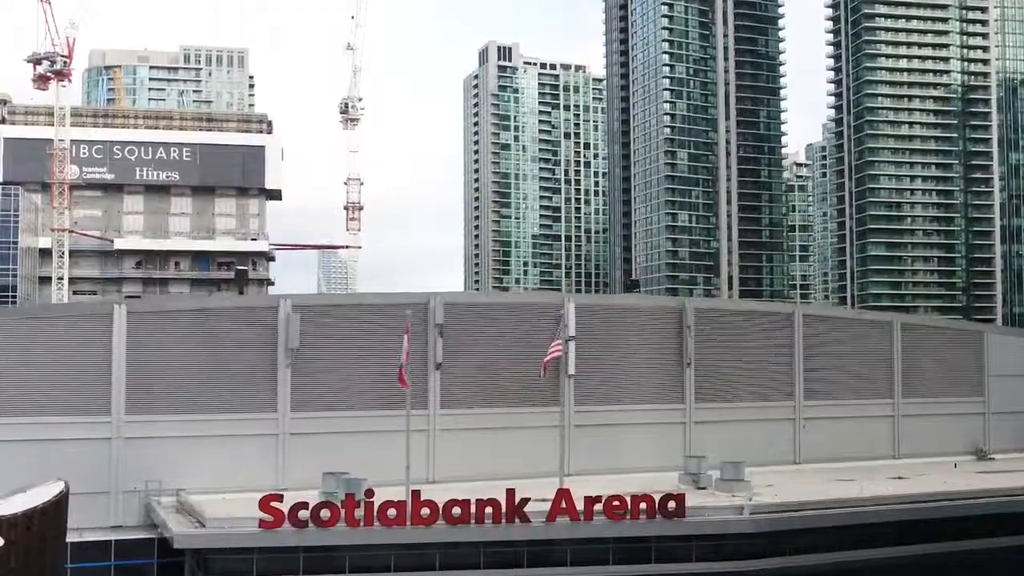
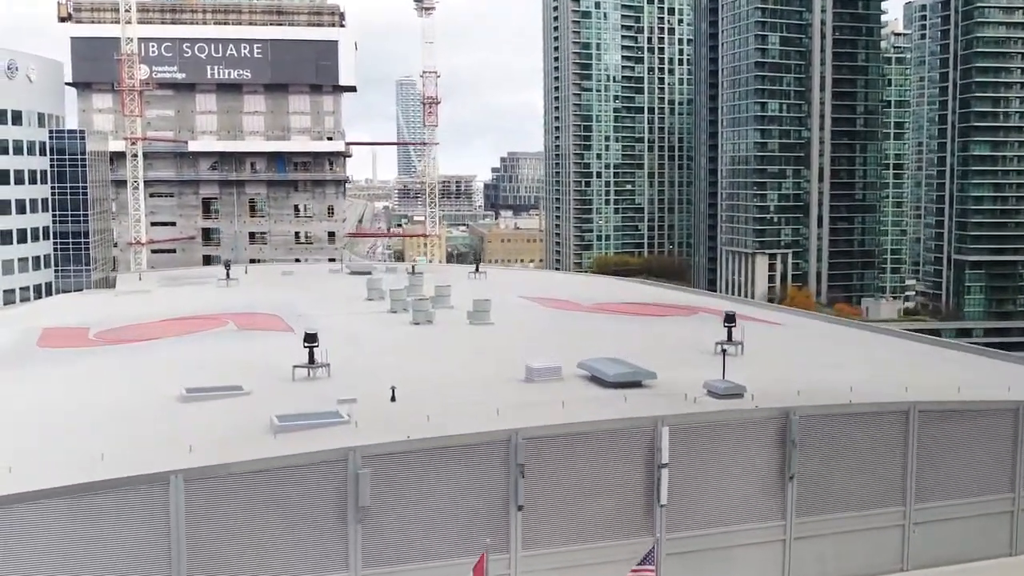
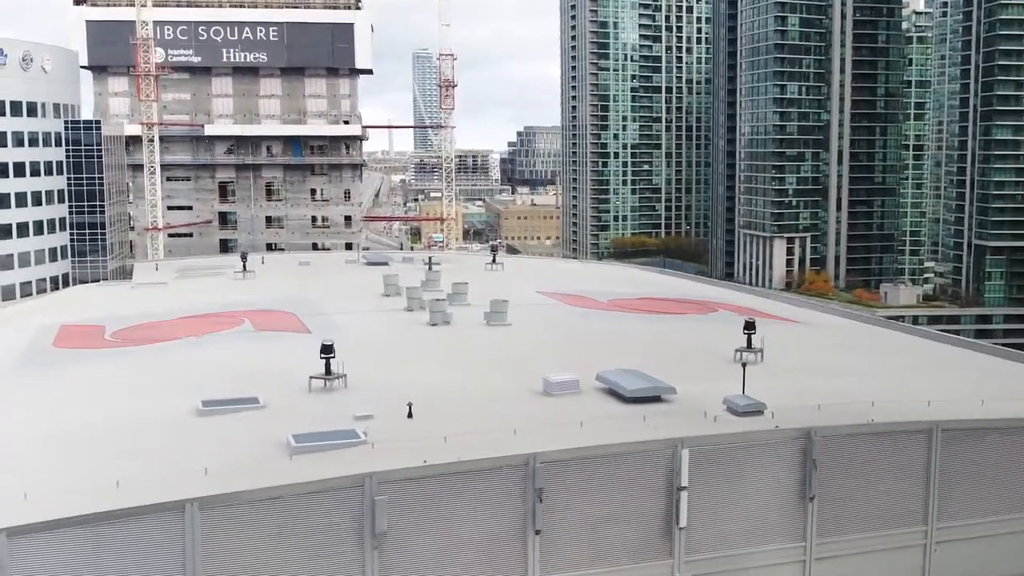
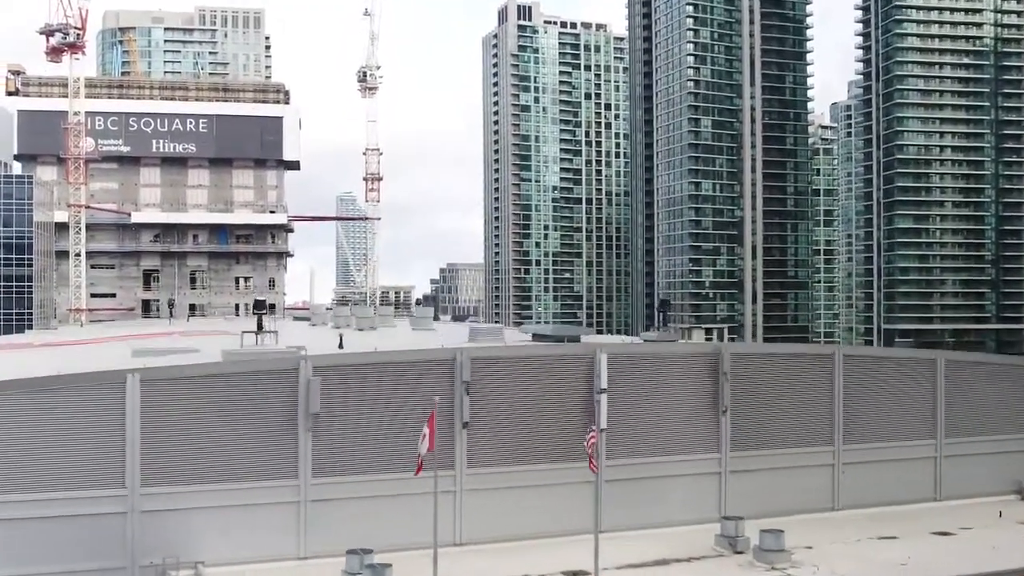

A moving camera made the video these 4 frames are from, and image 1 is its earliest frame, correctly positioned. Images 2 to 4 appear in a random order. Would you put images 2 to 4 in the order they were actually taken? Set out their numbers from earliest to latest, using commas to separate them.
4, 2, 3
